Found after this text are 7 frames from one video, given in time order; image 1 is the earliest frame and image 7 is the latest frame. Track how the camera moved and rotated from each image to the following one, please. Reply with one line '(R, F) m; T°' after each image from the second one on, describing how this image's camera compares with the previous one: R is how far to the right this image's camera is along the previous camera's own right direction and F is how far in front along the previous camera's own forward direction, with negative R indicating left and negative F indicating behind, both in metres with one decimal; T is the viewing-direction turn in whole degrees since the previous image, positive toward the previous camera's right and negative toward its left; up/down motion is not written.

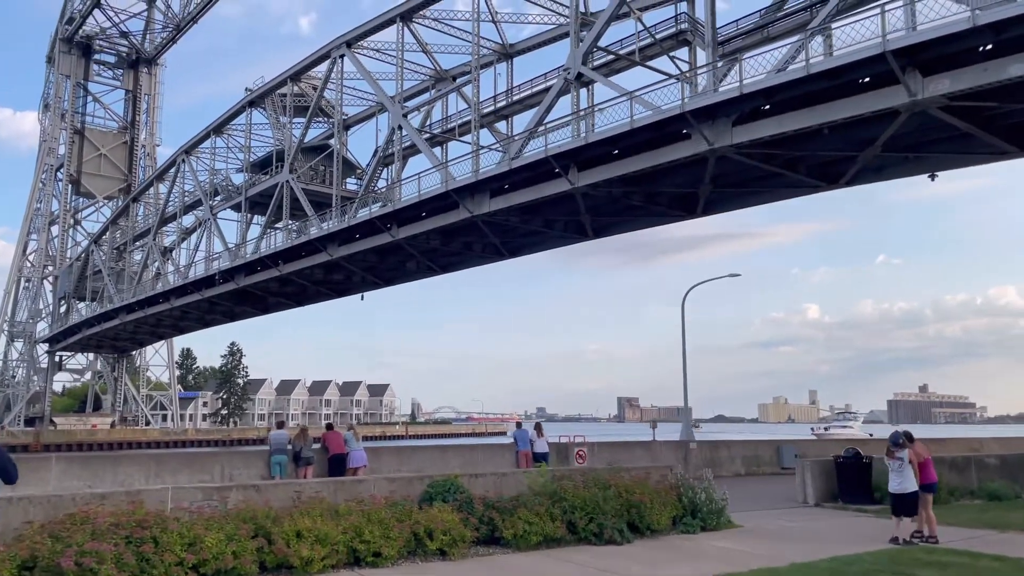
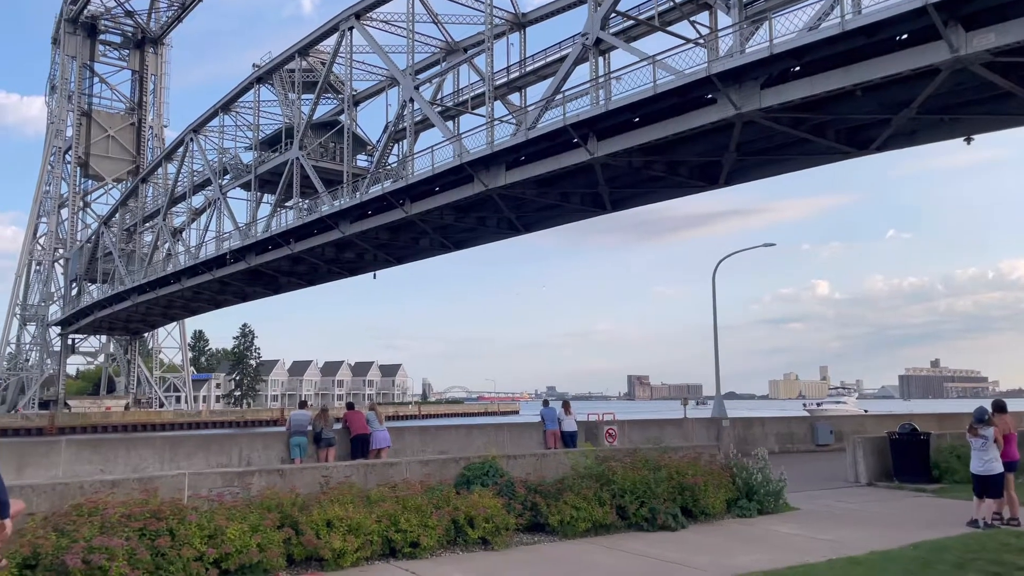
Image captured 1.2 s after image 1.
(-0.3, +0.7) m; -1°
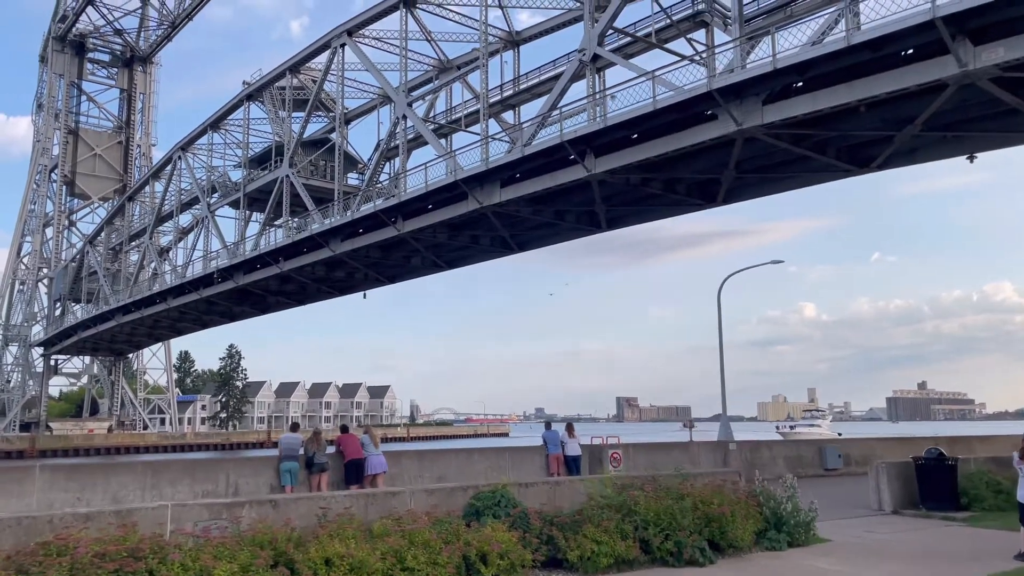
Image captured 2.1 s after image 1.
(-0.2, +0.6) m; +1°
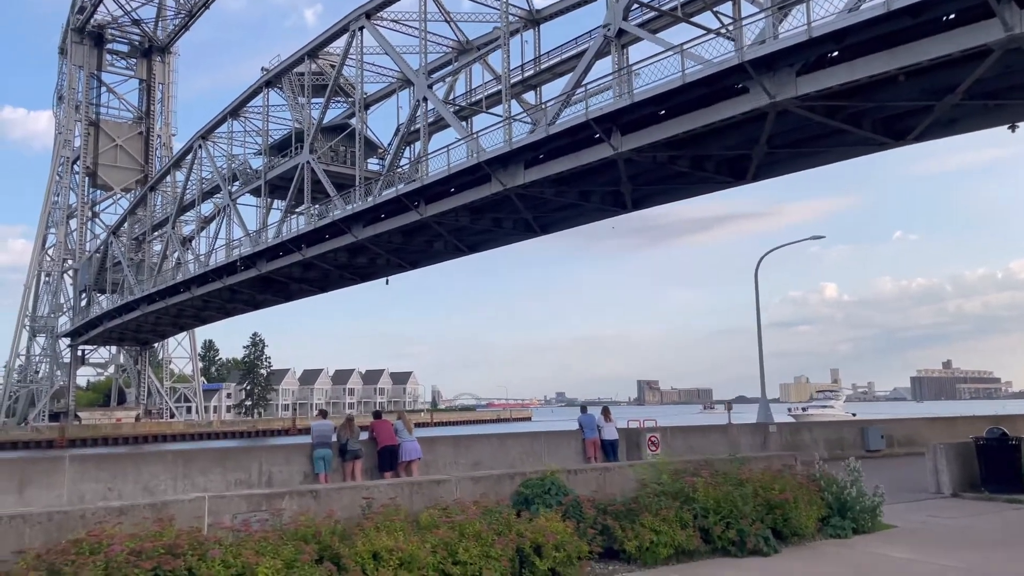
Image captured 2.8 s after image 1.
(-0.2, +0.4) m; -1°
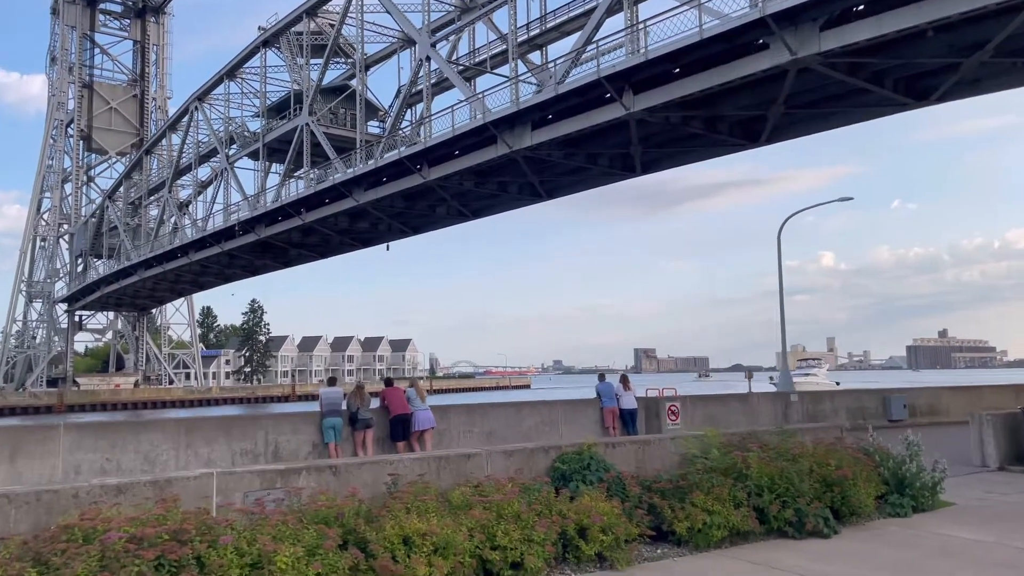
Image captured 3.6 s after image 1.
(-0.3, +0.7) m; 0°
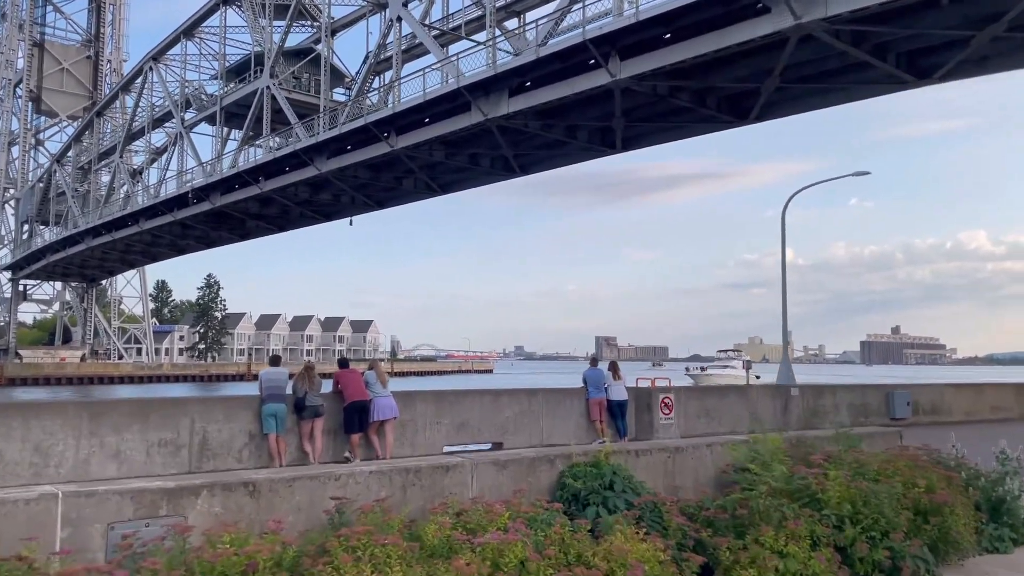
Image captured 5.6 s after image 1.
(-0.2, +1.8) m; +3°
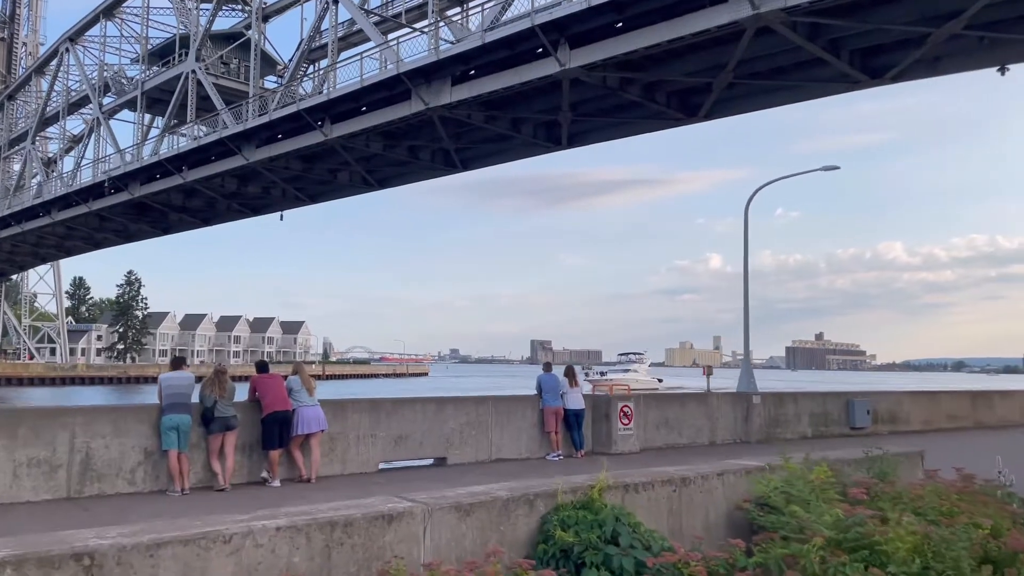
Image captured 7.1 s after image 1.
(-0.1, +1.3) m; +5°
